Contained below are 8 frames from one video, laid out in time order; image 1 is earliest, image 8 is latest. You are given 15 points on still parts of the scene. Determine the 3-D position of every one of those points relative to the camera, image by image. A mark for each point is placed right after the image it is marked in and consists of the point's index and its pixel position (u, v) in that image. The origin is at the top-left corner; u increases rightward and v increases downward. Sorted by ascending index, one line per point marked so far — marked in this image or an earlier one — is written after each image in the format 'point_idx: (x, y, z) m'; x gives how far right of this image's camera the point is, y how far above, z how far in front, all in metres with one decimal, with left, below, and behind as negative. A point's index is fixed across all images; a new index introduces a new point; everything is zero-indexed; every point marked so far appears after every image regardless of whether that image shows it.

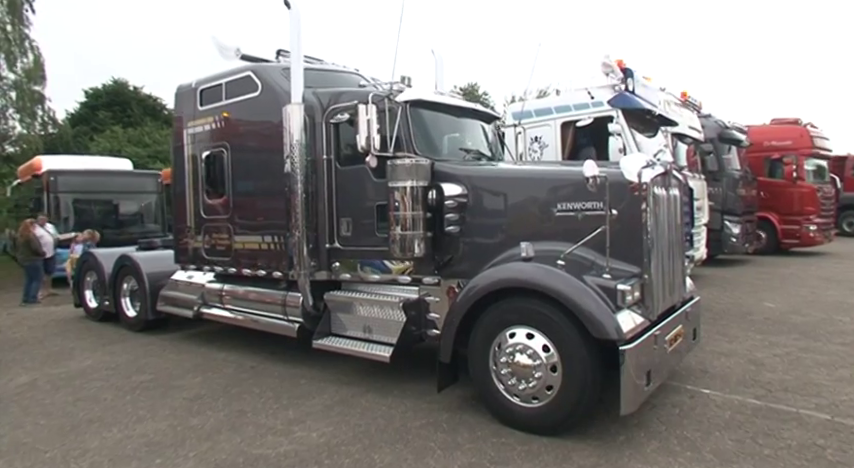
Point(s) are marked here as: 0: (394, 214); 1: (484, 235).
0: (-0.3, +0.2, +4.0) m
1: (+0.4, 0.0, +4.0) m
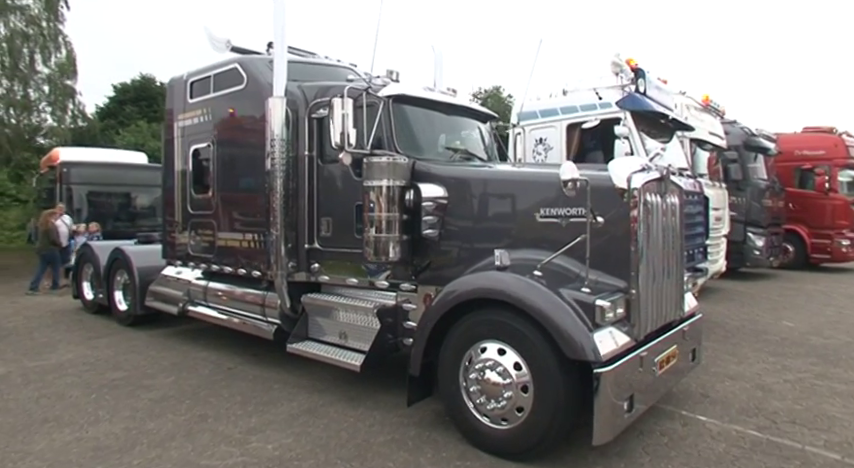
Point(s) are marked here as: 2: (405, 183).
0: (-0.4, +0.1, +3.7) m
1: (+0.3, 0.0, +3.7) m
2: (-0.2, +0.4, +3.8) m
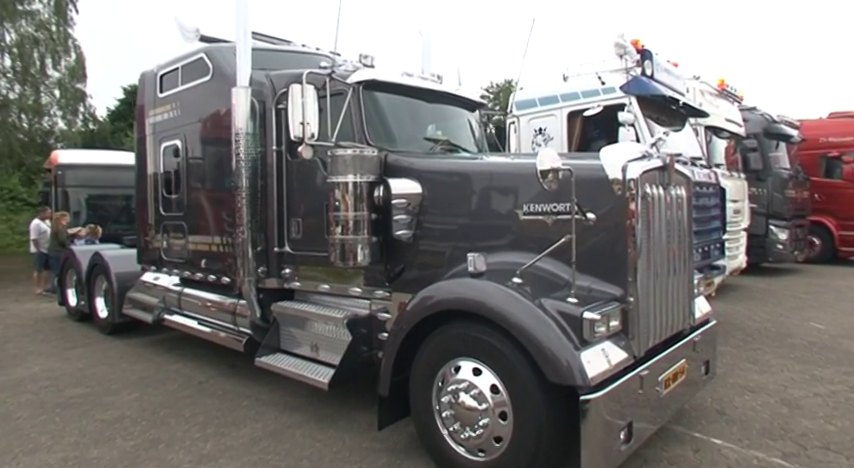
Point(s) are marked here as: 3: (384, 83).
0: (-0.6, +0.1, +3.3) m
1: (+0.1, 0.0, +3.3) m
2: (-0.4, +0.4, +3.3) m
3: (-0.3, +1.1, +3.8) m
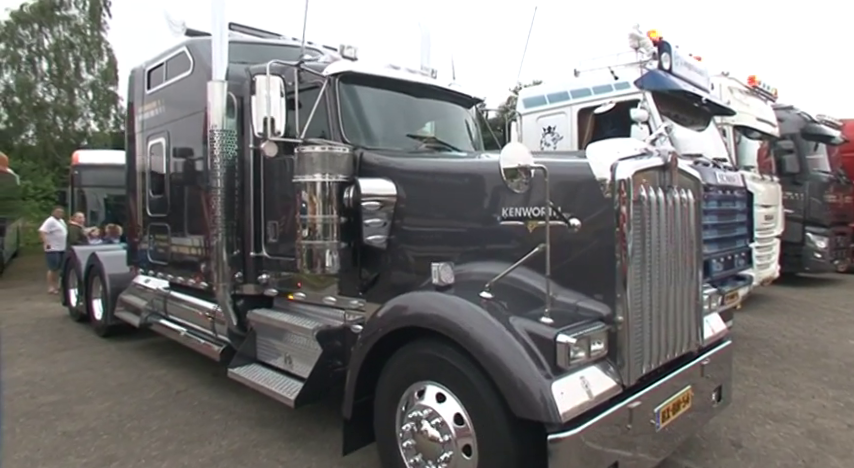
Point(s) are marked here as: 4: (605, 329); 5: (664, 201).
0: (-0.8, +0.1, +3.1) m
1: (-0.1, 0.0, +3.0) m
2: (-0.5, +0.3, +3.1) m
3: (-0.4, +1.1, +3.5) m
4: (+0.8, -0.4, +2.3) m
5: (+1.2, +0.2, +2.6) m
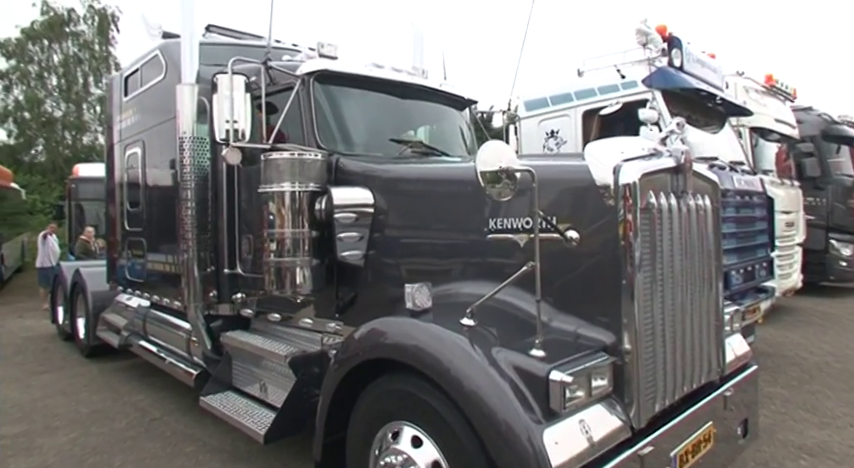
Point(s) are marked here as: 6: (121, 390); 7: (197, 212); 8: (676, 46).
0: (-0.9, 0.0, +2.8) m
1: (-0.1, -0.1, +2.7) m
2: (-0.6, +0.2, +2.8) m
3: (-0.5, +1.0, +3.2) m
4: (+0.7, -0.5, +1.9) m
5: (+1.1, +0.1, +2.2) m
6: (-2.7, -1.4, +4.6) m
7: (-1.6, +0.2, +3.5) m
8: (+2.2, +1.7, +4.6) m
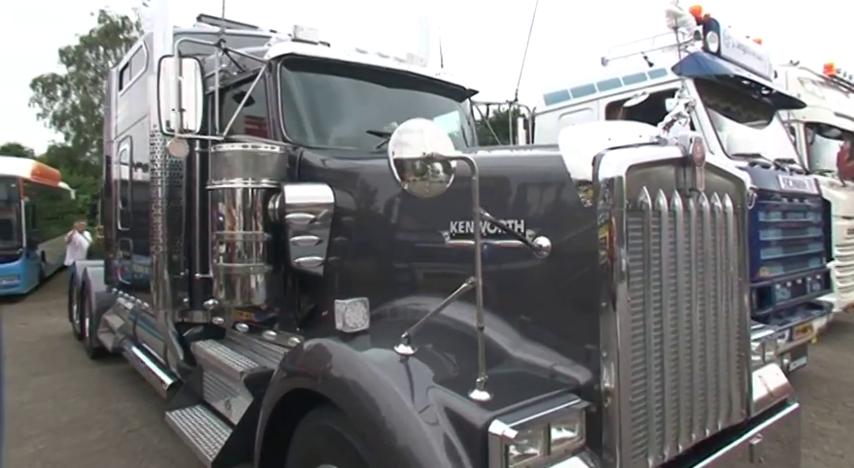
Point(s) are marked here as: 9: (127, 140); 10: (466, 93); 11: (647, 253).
0: (-1.0, 0.0, +2.5) m
1: (-0.3, -0.1, +2.3) m
2: (-0.7, +0.2, +2.4) m
3: (-0.6, +1.0, +2.9) m
4: (+0.5, -0.5, +1.5) m
5: (+0.9, +0.1, +1.8) m
6: (-2.7, -1.4, +4.4) m
7: (-1.7, +0.1, +3.3) m
8: (+2.2, +1.6, +4.0) m
9: (-2.4, +0.8, +4.2) m
10: (+0.3, +1.0, +3.6) m
11: (+0.7, 0.0, +1.6) m
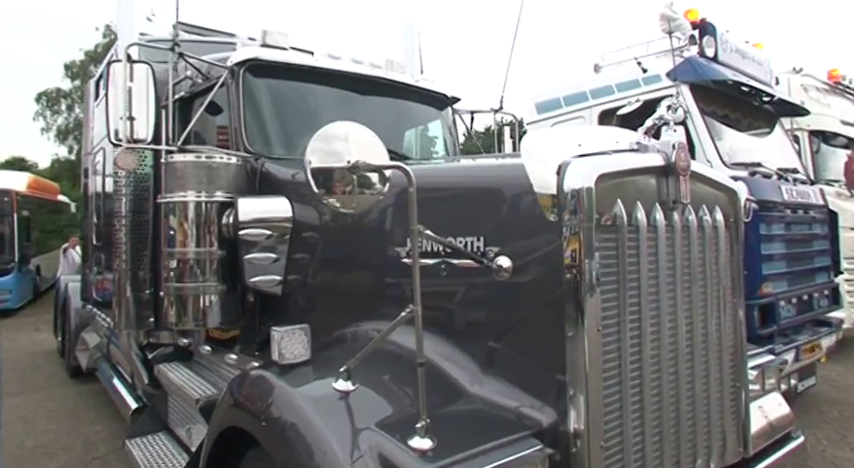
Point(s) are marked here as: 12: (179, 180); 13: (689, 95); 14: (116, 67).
0: (-1.1, -0.1, +2.3) m
1: (-0.4, -0.2, +2.2) m
2: (-0.9, +0.2, +2.3) m
3: (-0.7, +0.9, +2.7) m
4: (+0.3, -0.5, +1.3) m
5: (+0.7, 0.0, +1.6) m
6: (-2.9, -1.5, +4.3) m
7: (-1.8, +0.1, +3.1) m
8: (+2.1, +1.5, +3.8) m
9: (-2.6, +0.6, +4.0) m
10: (+0.1, +0.9, +3.5) m
11: (+0.5, -0.1, +1.4) m
12: (-1.1, +0.2, +2.2) m
13: (+1.9, +1.0, +3.7) m
14: (-1.4, +0.7, +2.3) m
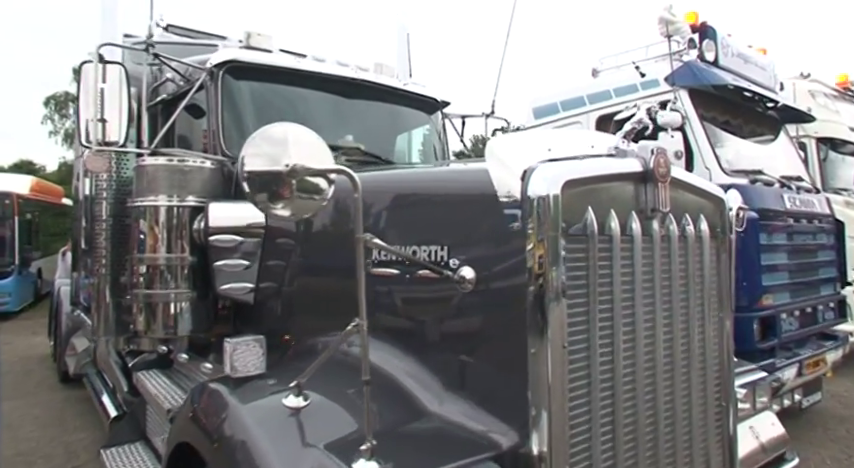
0: (-1.2, -0.1, +2.2) m
1: (-0.5, -0.2, +2.1) m
2: (-1.0, +0.1, +2.2) m
3: (-0.8, +0.9, +2.7) m
4: (+0.2, -0.6, +1.2) m
5: (+0.6, 0.0, +1.5) m
6: (-2.9, -1.6, +4.2) m
7: (-1.9, 0.0, +3.1) m
8: (+2.1, +1.5, +3.7) m
9: (-2.6, +0.6, +4.0) m
10: (+0.1, +0.9, +3.4) m
11: (+0.4, -0.1, +1.3) m
12: (-1.2, +0.2, +2.2) m
13: (+1.9, +0.9, +3.6) m
14: (-1.5, +0.7, +2.2) m
